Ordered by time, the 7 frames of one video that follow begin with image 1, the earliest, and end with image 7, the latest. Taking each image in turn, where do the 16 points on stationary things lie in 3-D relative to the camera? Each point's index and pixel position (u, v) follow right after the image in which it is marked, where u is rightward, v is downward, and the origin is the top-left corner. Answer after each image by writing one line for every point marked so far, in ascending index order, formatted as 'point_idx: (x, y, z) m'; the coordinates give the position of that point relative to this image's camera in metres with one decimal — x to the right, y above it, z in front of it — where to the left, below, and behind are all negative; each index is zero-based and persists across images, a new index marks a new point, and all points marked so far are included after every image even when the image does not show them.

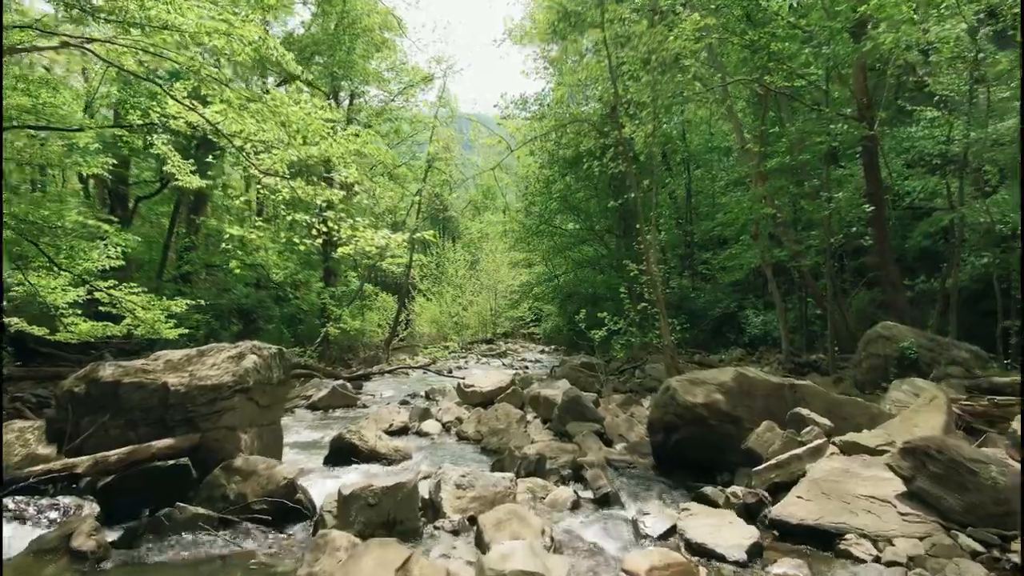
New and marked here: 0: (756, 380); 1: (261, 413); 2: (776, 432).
0: (+2.6, -1.0, +6.7) m
1: (-2.8, -1.4, +7.3) m
2: (+2.5, -1.3, +6.0) m
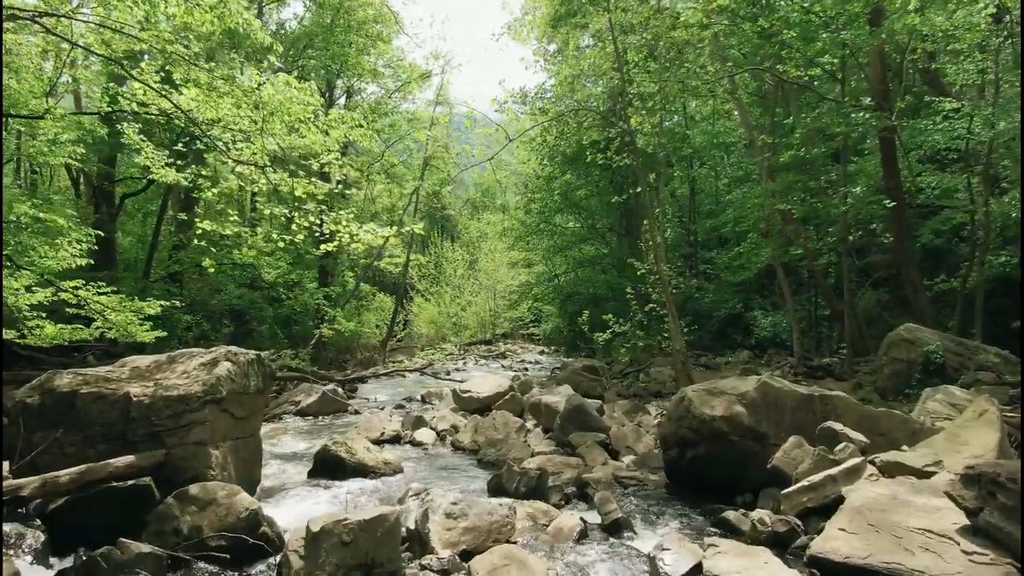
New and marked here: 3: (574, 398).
0: (+2.6, -1.0, +6.1) m
1: (-2.8, -1.4, +6.6) m
2: (+2.4, -1.3, +5.4) m
3: (+0.9, -1.5, +9.0) m
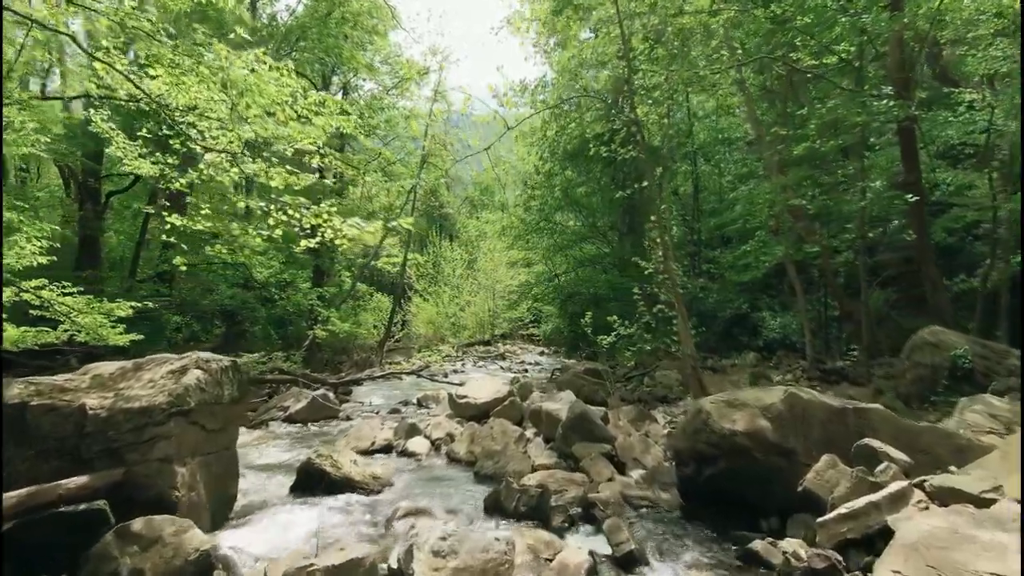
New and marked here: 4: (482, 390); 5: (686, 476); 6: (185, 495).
0: (+2.6, -1.0, +5.5) m
1: (-2.9, -1.4, +6.1) m
2: (+2.4, -1.4, +4.8) m
3: (+0.8, -1.5, +8.4) m
4: (-0.5, -1.8, +11.4) m
5: (+1.6, -1.7, +5.9) m
6: (-2.8, -1.7, +5.4) m
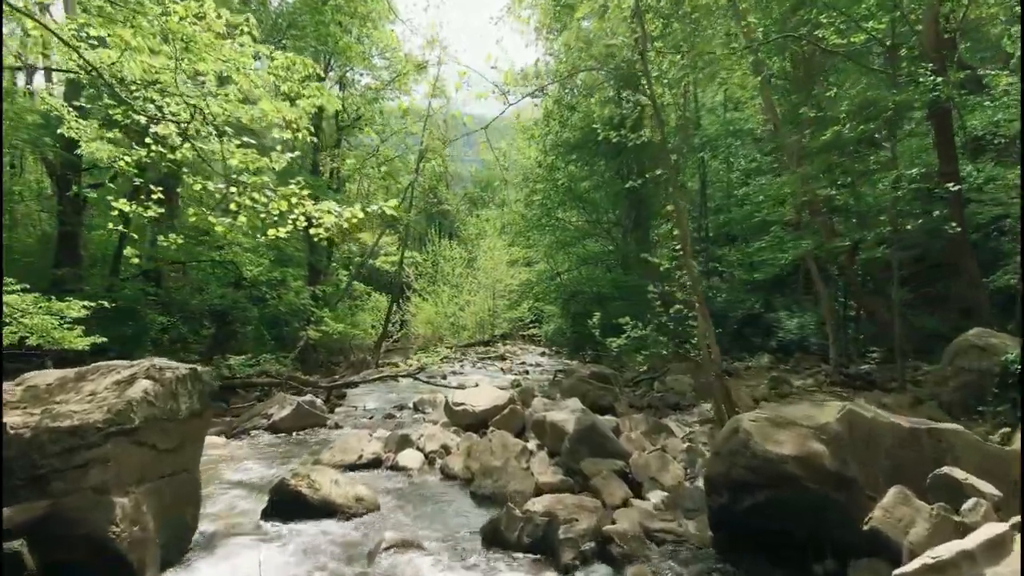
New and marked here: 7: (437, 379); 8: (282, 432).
0: (+2.6, -1.0, +4.7) m
1: (-2.8, -1.4, +5.2) m
2: (+2.5, -1.3, +3.9) m
3: (+0.9, -1.5, +7.6) m
4: (-0.5, -1.8, +10.6) m
5: (+1.6, -1.7, +5.0) m
6: (-2.7, -1.7, +4.6) m
7: (-2.3, -2.8, +19.6) m
8: (-3.9, -2.4, +10.9) m
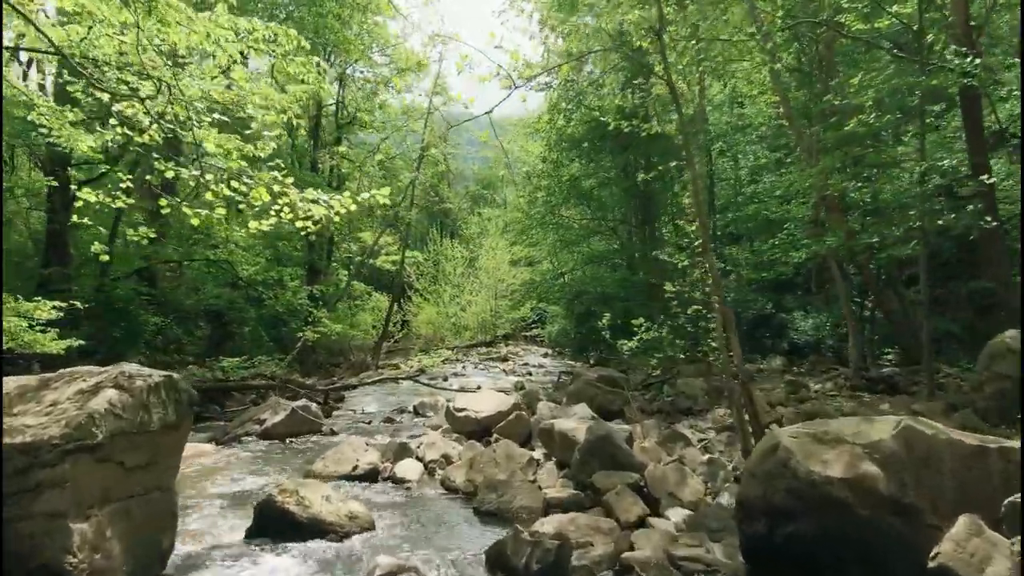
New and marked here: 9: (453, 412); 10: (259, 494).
0: (+2.7, -1.0, +4.1) m
1: (-2.8, -1.4, +4.7) m
2: (+2.5, -1.3, +3.4) m
3: (+0.9, -1.5, +7.0) m
4: (-0.5, -1.8, +10.1) m
5: (+1.7, -1.7, +4.5) m
6: (-2.7, -1.7, +4.1) m
7: (-2.2, -2.8, +19.0) m
8: (-3.8, -2.4, +10.4) m
9: (-0.9, -1.9, +9.9) m
10: (-2.8, -2.3, +7.3) m
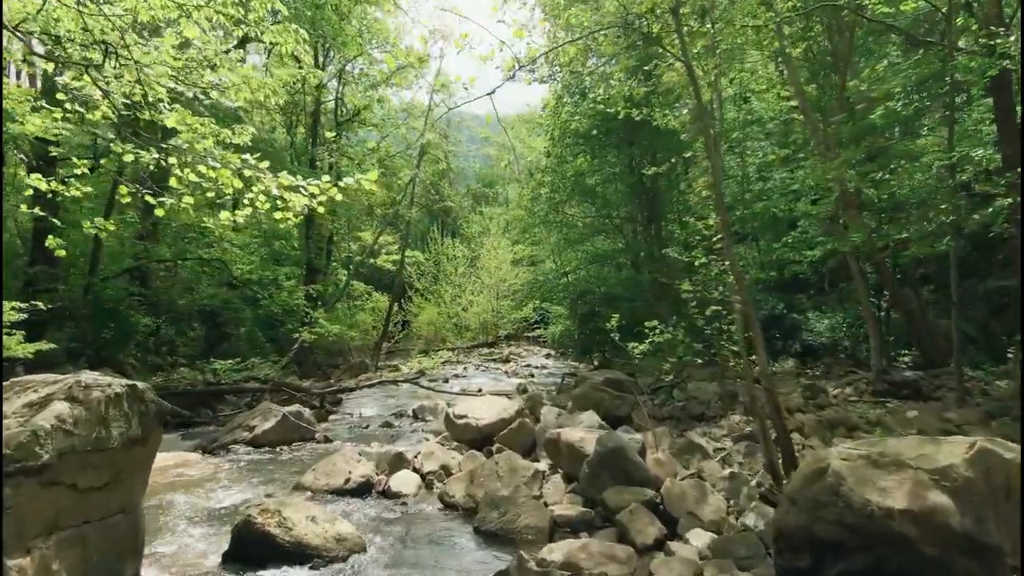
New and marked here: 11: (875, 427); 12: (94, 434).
0: (+2.7, -0.9, +3.6) m
1: (-2.8, -1.4, +4.1) m
2: (+2.5, -1.3, +2.8) m
3: (+1.0, -1.5, +6.5) m
4: (-0.4, -1.8, +9.5) m
5: (+1.7, -1.7, +3.9) m
6: (-2.7, -1.7, +3.5) m
7: (-2.1, -2.7, +18.5) m
8: (-3.8, -2.4, +9.8) m
9: (-0.9, -1.9, +9.3) m
10: (-2.8, -2.3, +6.7) m
11: (+4.7, -1.8, +8.3) m
12: (-2.7, -0.9, +4.2) m
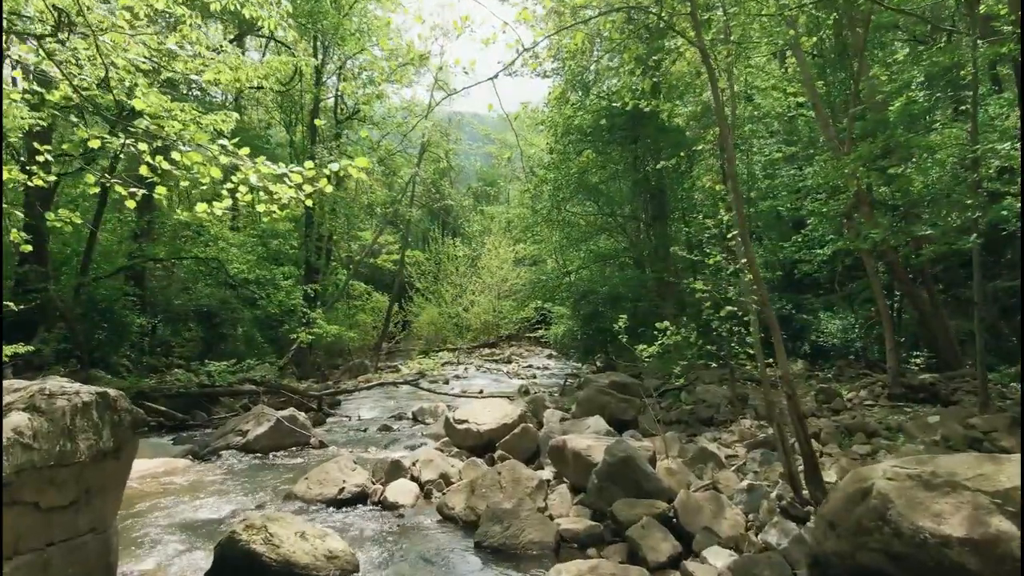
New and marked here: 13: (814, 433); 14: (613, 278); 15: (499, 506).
0: (+2.7, -0.9, +3.2) m
1: (-2.7, -1.4, +3.8) m
2: (+2.6, -1.3, +2.5) m
3: (+1.0, -1.5, +6.1) m
4: (-0.4, -1.8, +9.2) m
5: (+1.7, -1.7, +3.6) m
6: (-2.6, -1.7, +3.2) m
7: (-2.0, -2.7, +18.1) m
8: (-3.7, -2.4, +9.5) m
9: (-0.8, -1.9, +8.9) m
10: (-2.8, -2.3, +6.3) m
11: (+4.7, -1.8, +7.9) m
12: (-2.7, -0.9, +3.8) m
13: (+3.8, -1.8, +8.2) m
14: (+2.5, +0.3, +16.2) m
15: (-0.1, -2.0, +6.0) m
